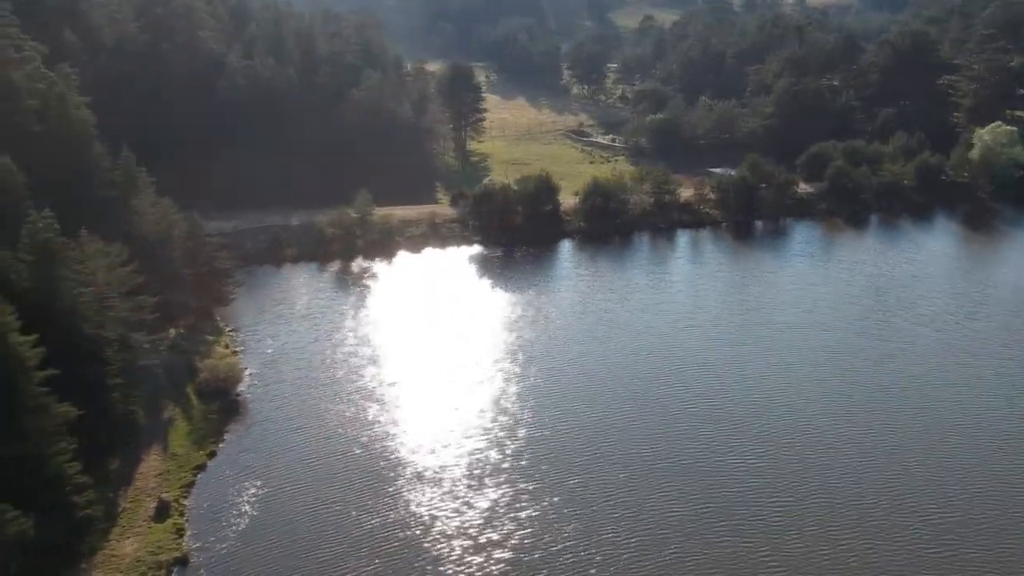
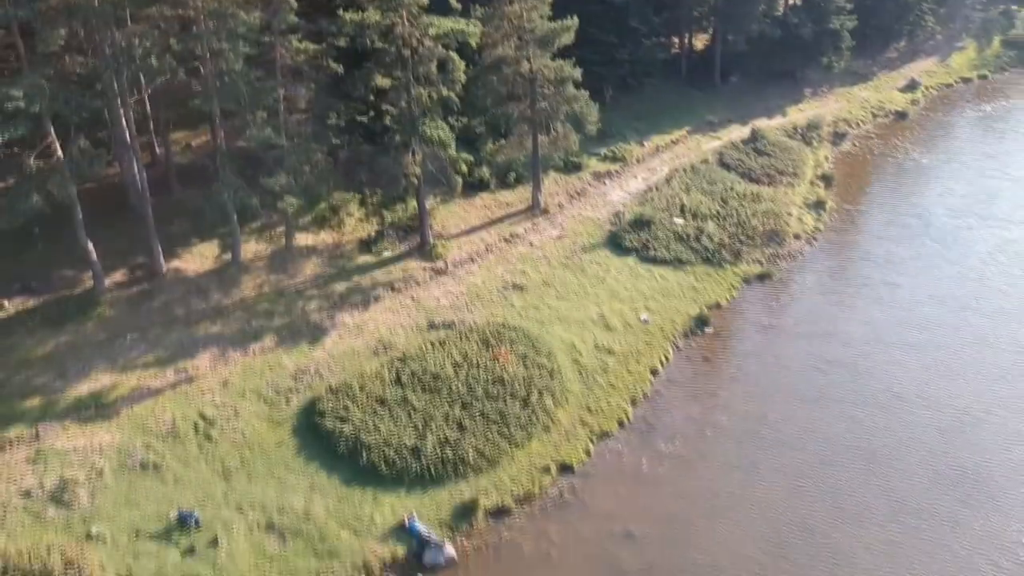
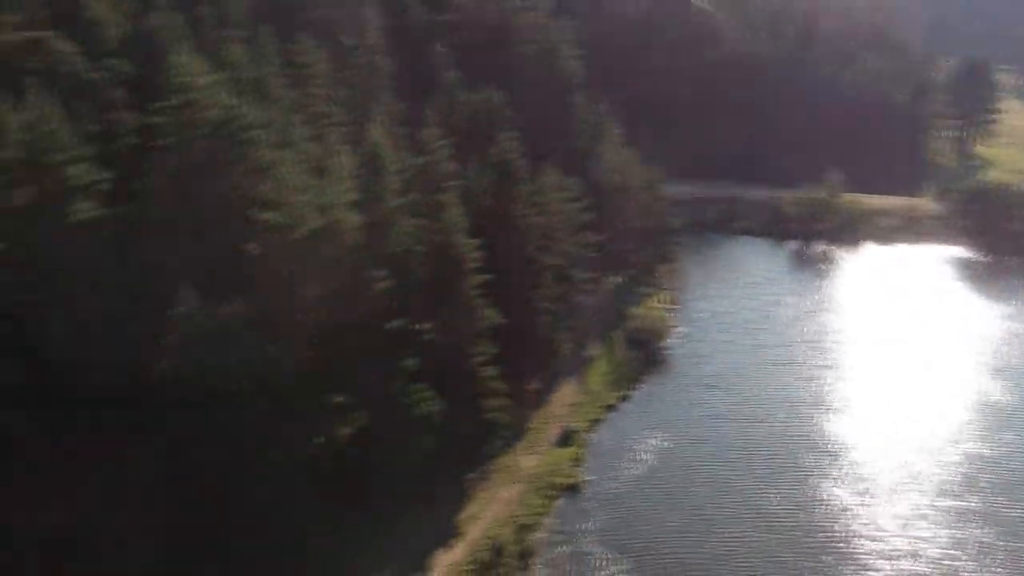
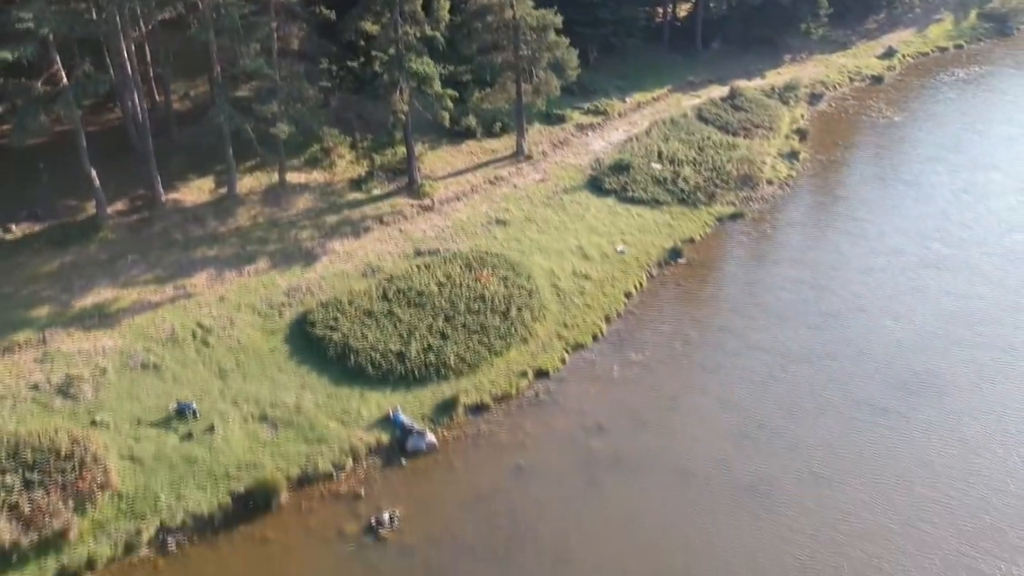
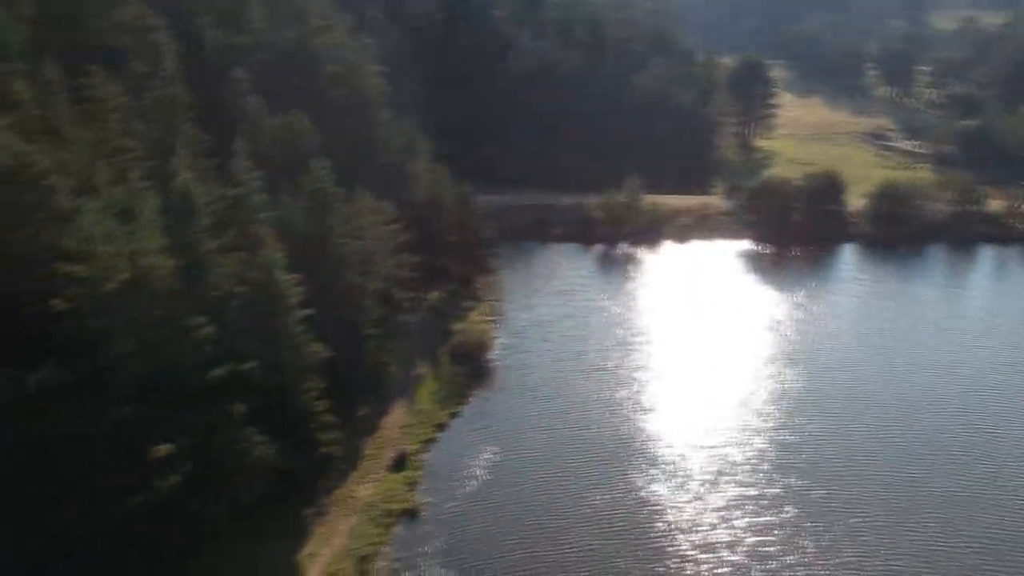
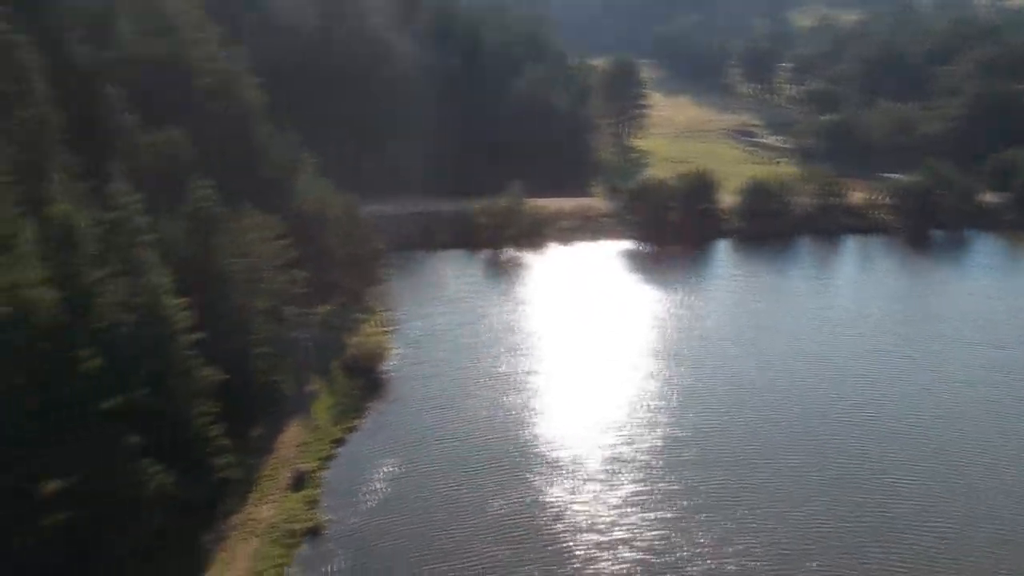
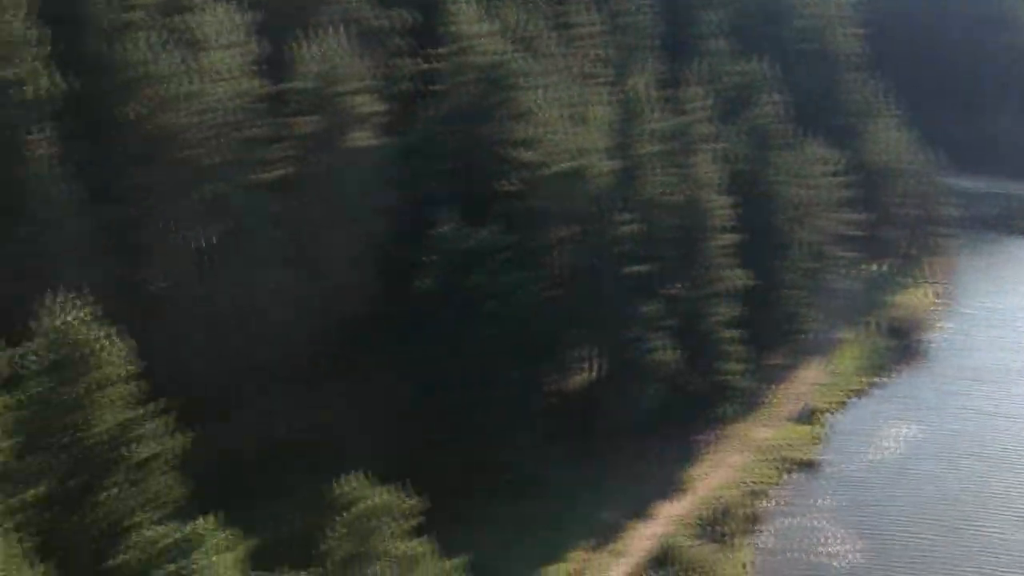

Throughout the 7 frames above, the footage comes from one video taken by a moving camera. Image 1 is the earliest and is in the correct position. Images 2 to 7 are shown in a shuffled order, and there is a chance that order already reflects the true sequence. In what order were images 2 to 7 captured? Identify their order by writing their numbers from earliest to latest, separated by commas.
6, 5, 3, 7, 2, 4
